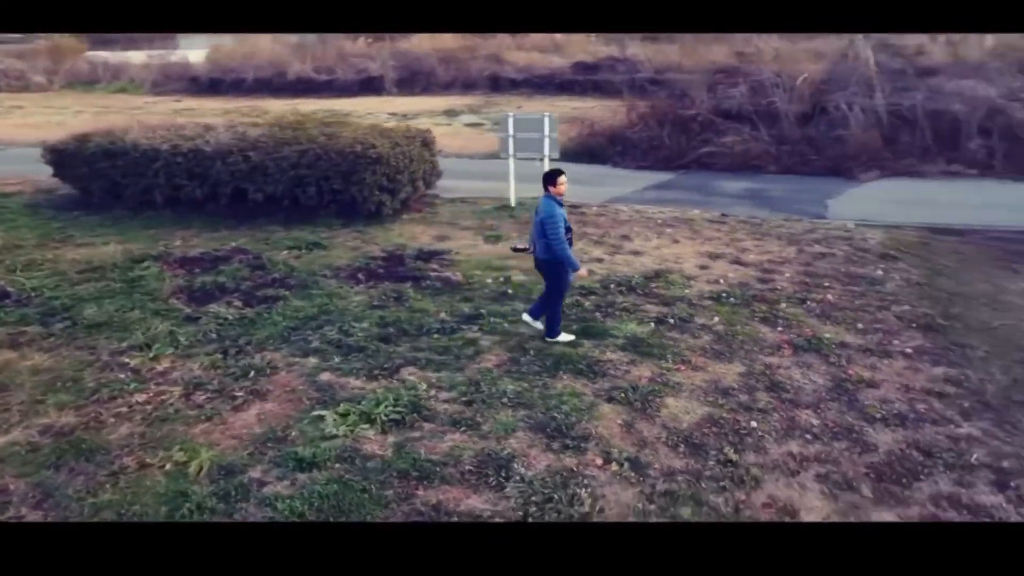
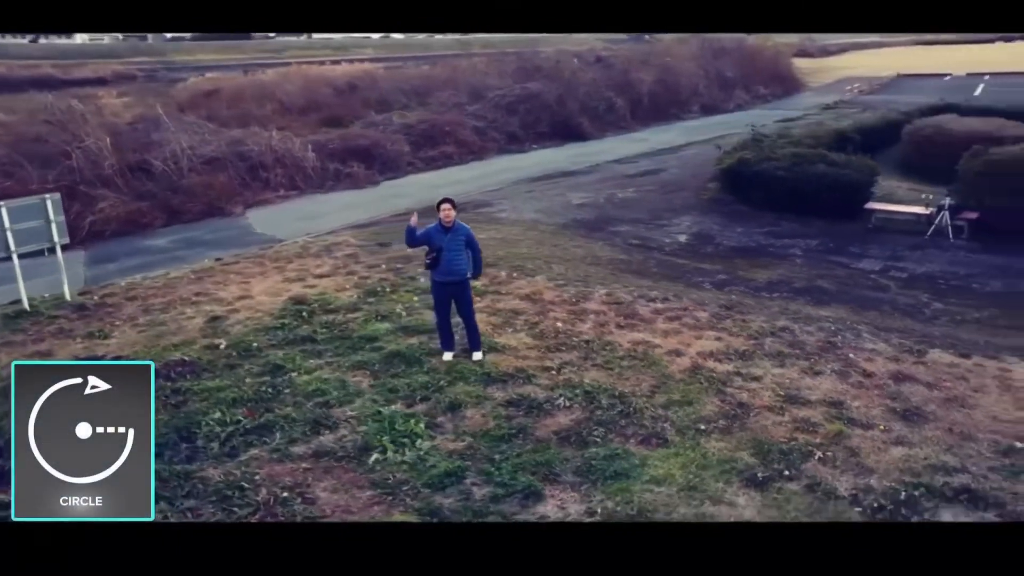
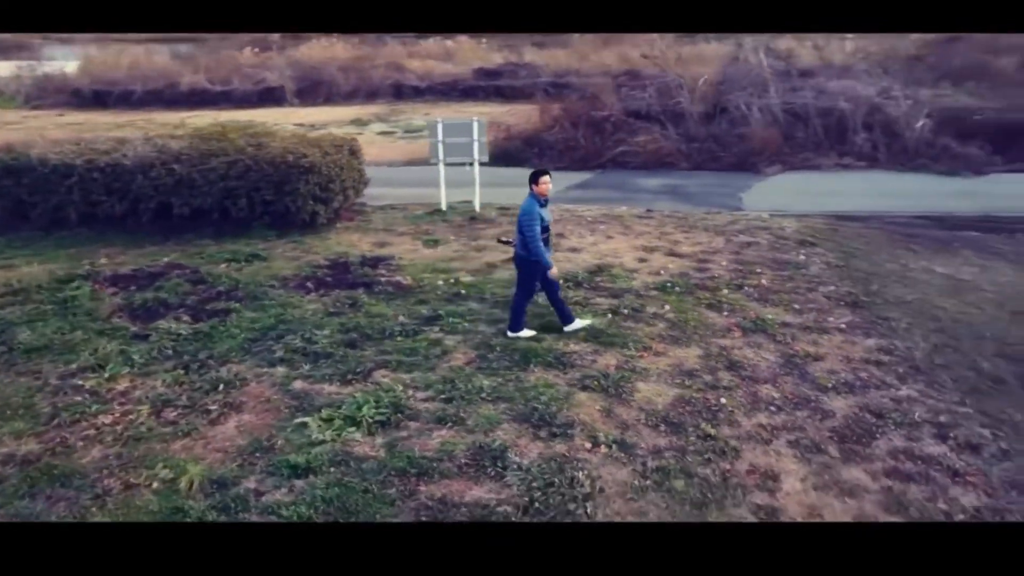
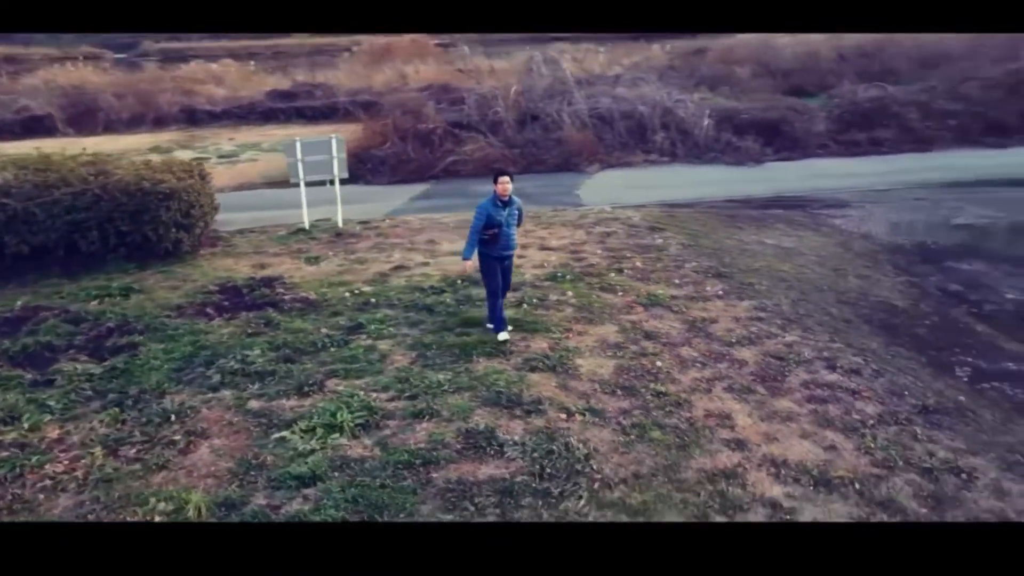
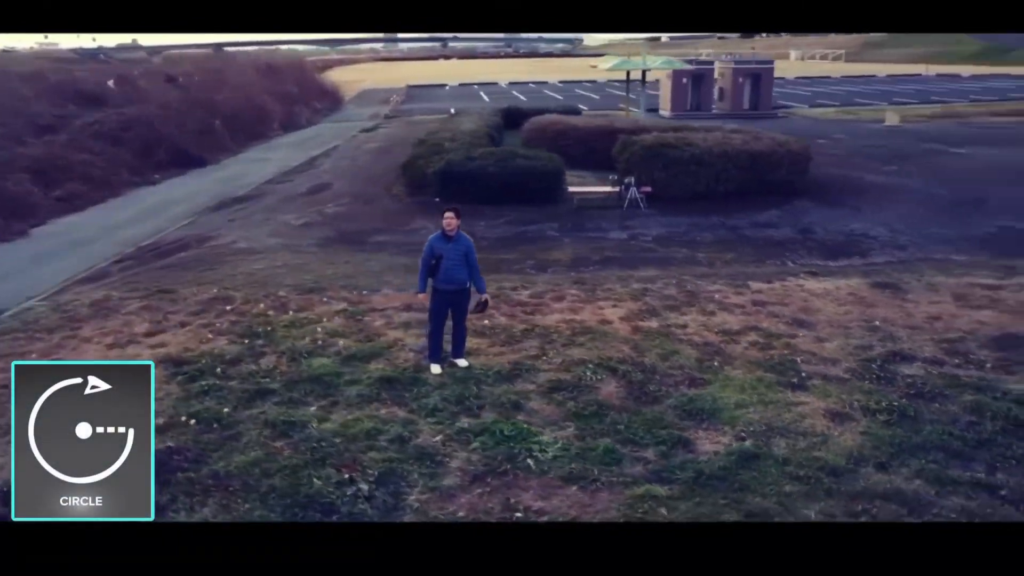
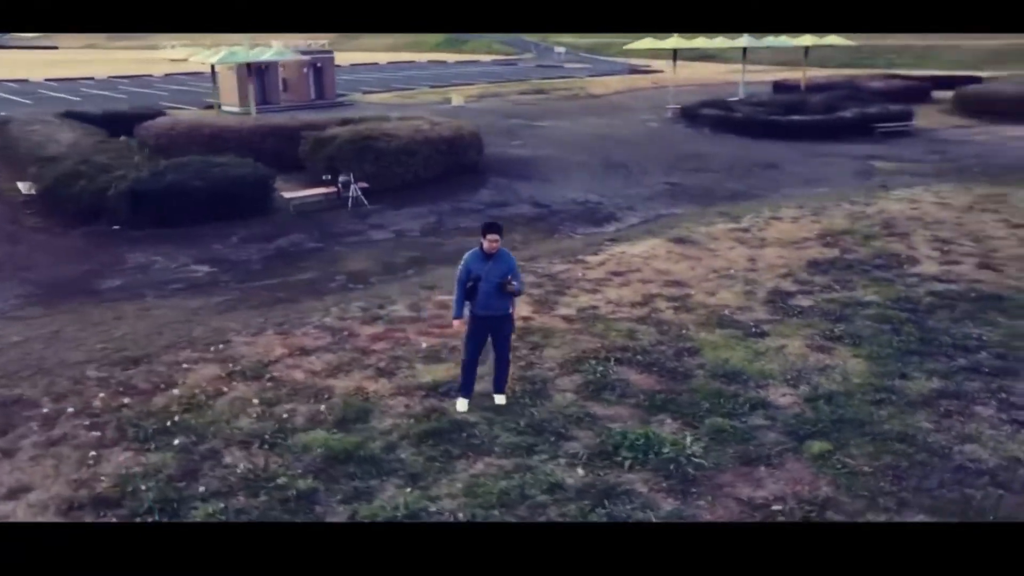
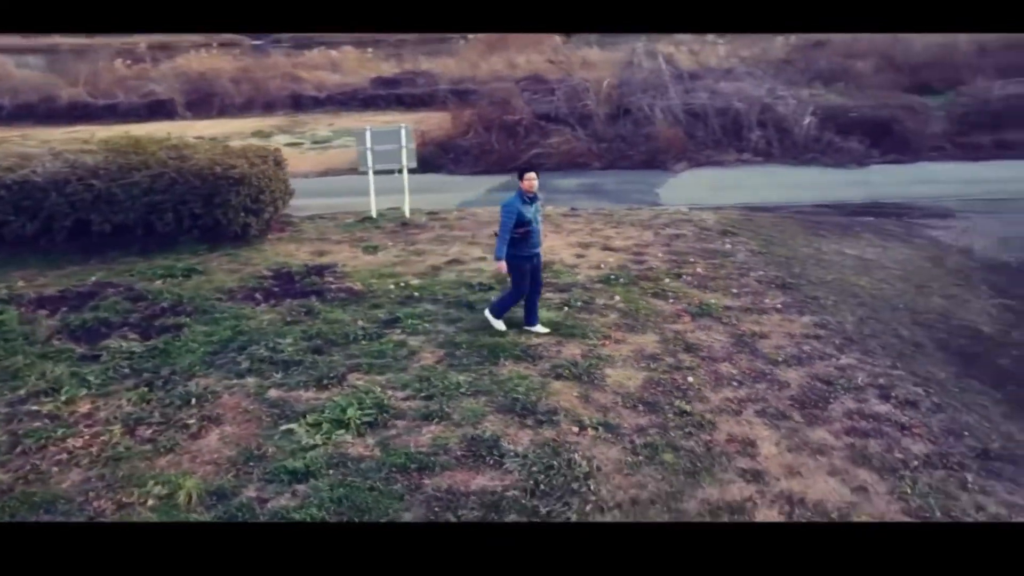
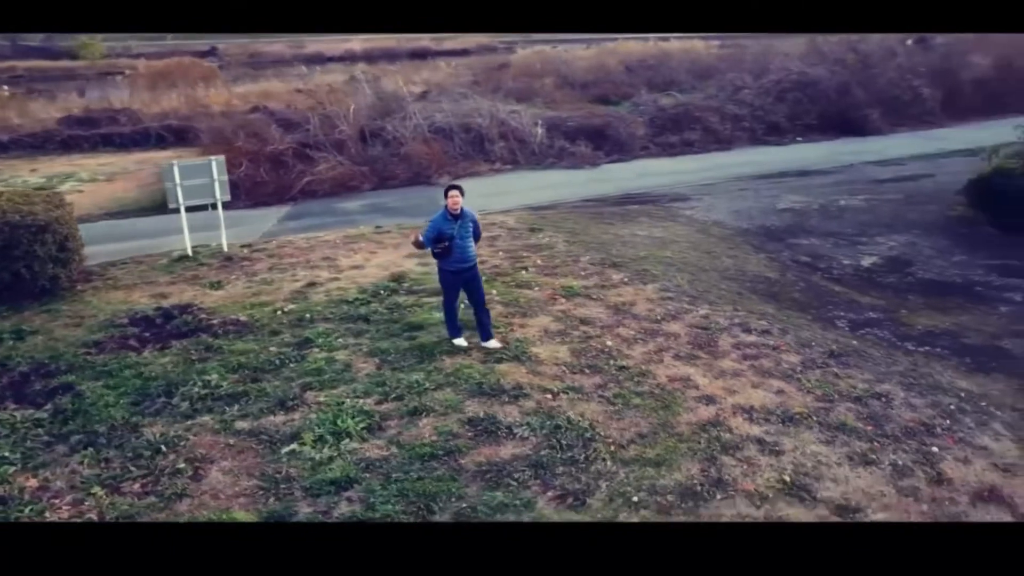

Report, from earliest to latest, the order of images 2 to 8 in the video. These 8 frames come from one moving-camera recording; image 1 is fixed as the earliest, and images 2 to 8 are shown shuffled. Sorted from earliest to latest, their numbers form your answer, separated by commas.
3, 7, 4, 8, 2, 5, 6
